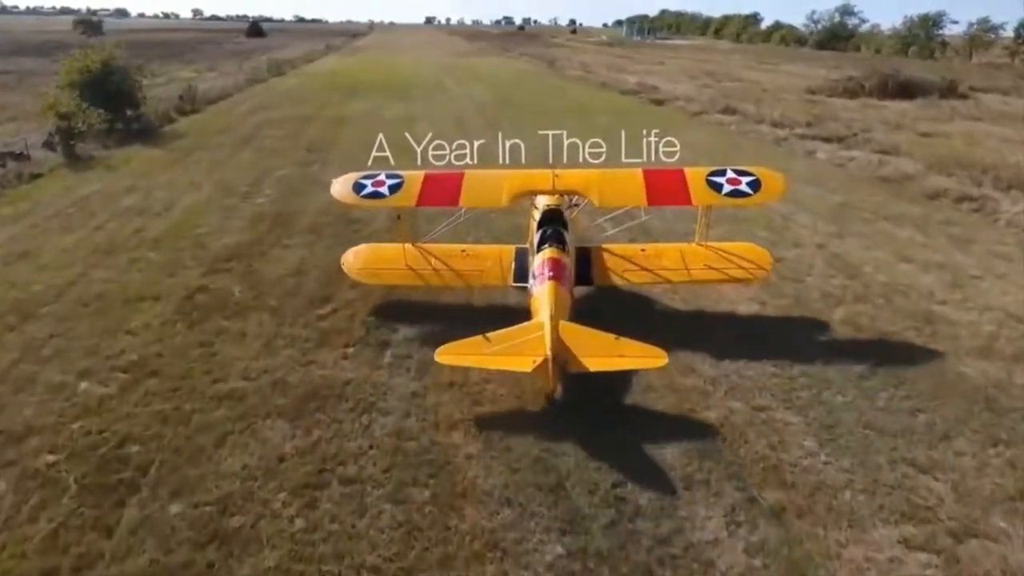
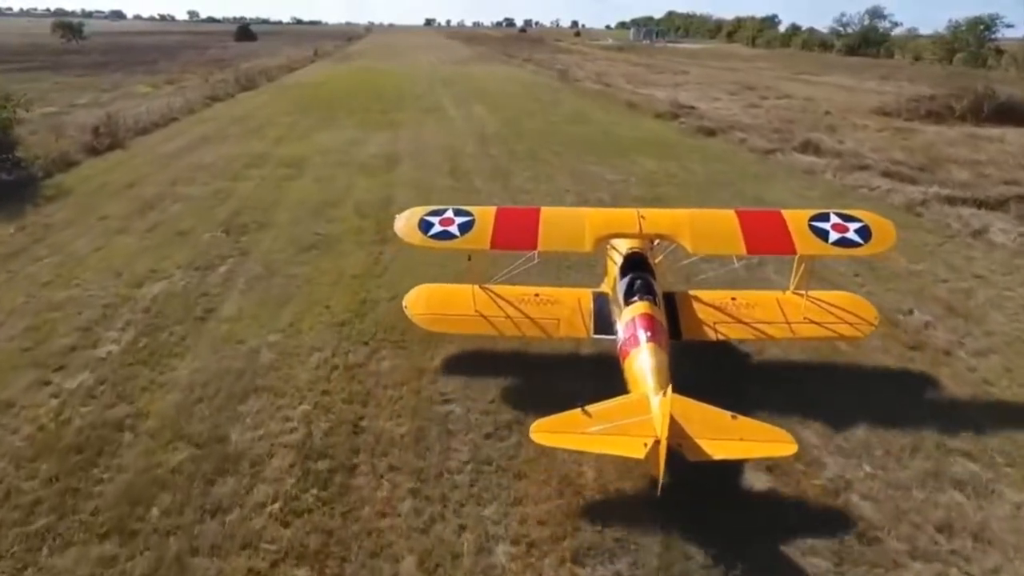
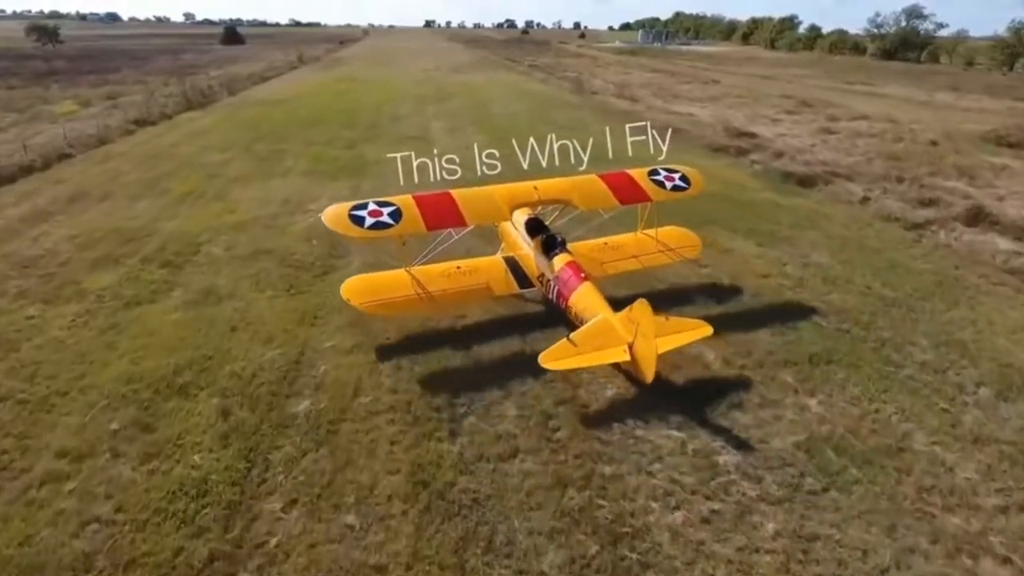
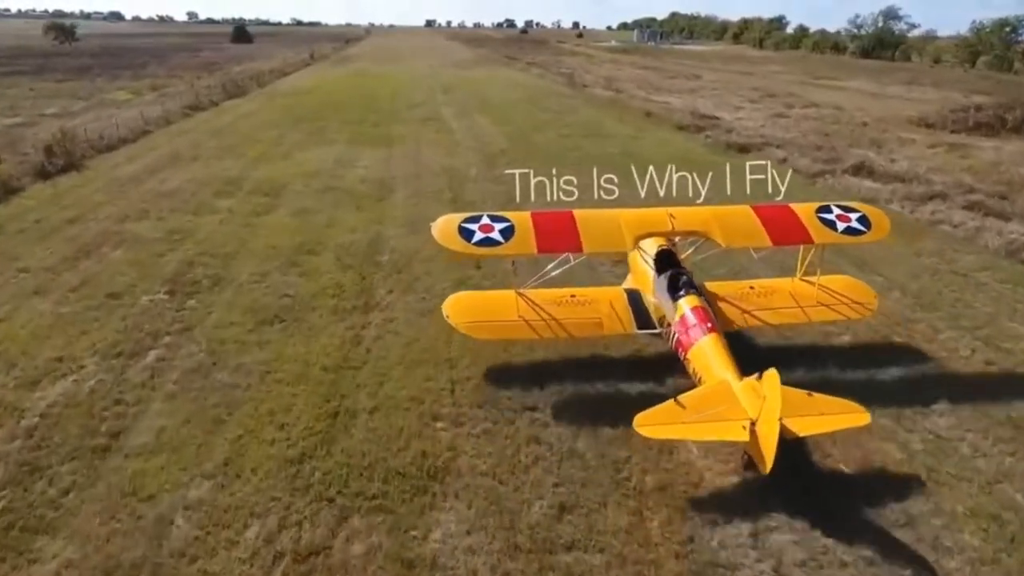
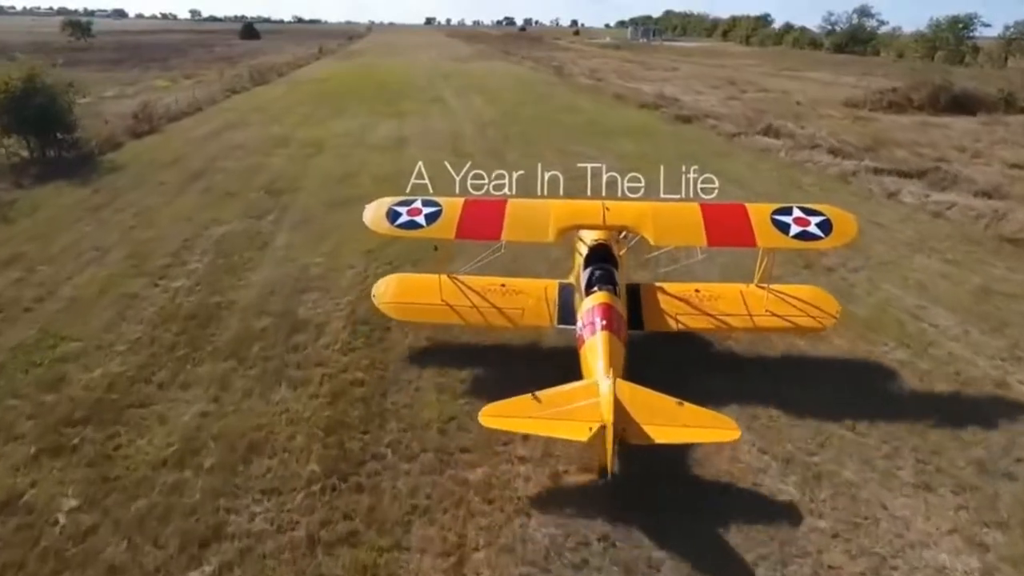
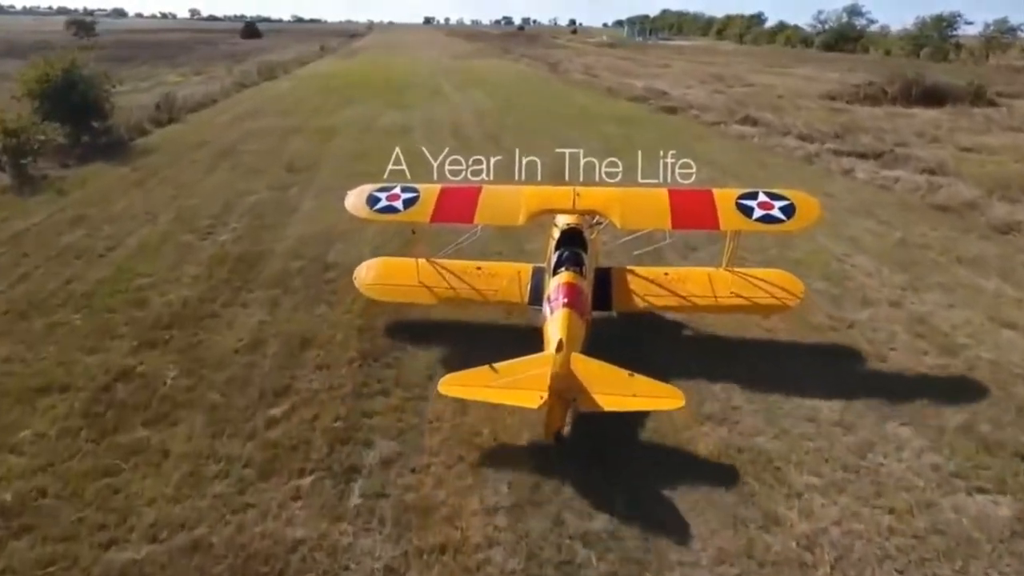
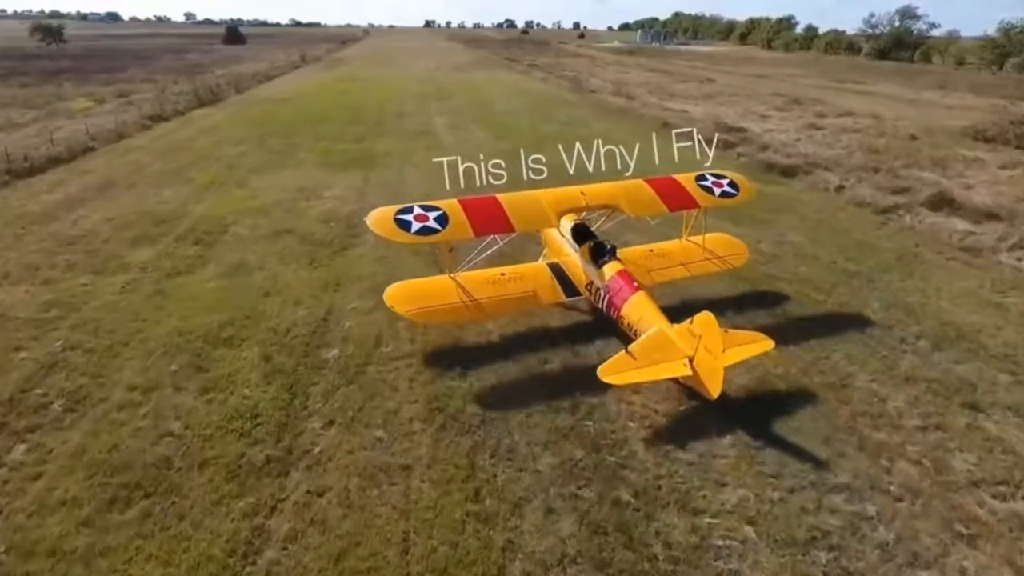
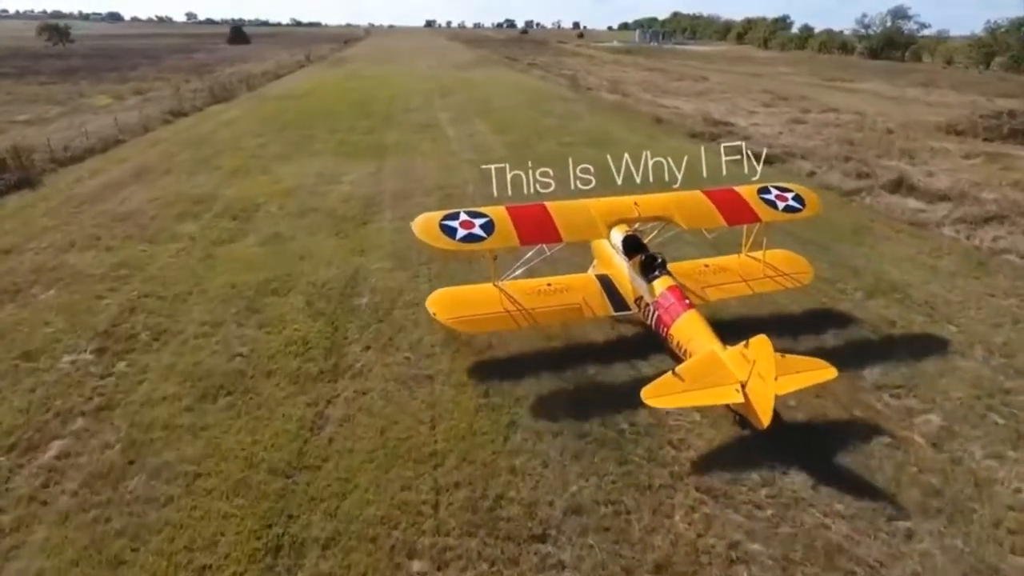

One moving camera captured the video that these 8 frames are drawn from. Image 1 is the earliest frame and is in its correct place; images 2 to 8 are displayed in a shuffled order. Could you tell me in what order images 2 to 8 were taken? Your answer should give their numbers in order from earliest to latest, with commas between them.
6, 5, 2, 4, 8, 7, 3
